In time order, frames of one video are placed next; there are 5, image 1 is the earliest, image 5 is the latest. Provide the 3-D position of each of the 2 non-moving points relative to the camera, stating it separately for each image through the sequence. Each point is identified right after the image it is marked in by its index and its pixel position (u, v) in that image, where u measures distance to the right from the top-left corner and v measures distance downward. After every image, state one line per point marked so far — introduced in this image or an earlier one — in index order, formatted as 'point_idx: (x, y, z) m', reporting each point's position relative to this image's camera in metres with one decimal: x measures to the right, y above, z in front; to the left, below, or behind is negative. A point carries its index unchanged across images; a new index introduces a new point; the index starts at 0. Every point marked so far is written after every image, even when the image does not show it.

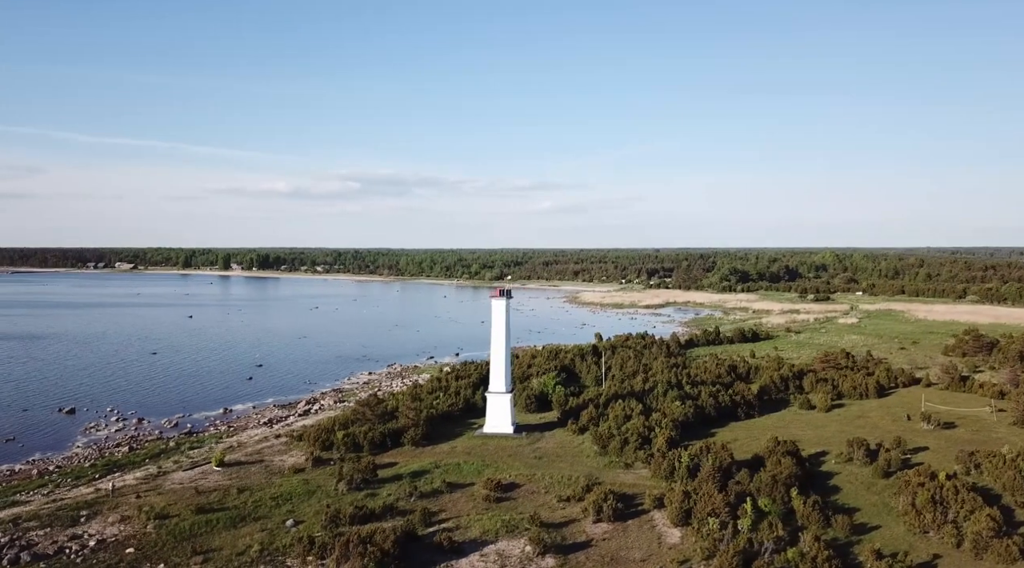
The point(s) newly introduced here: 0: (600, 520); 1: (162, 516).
0: (+2.1, -5.6, +18.7) m
1: (-8.2, -5.5, +18.5) m
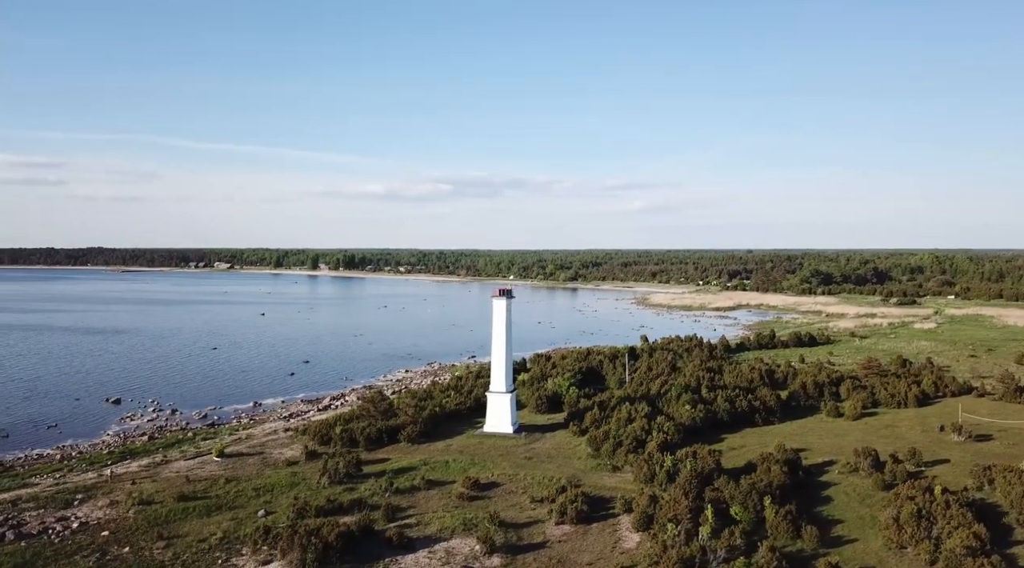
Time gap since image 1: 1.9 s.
0: (+1.2, -5.6, +18.6) m
1: (-9.1, -5.4, +19.5) m
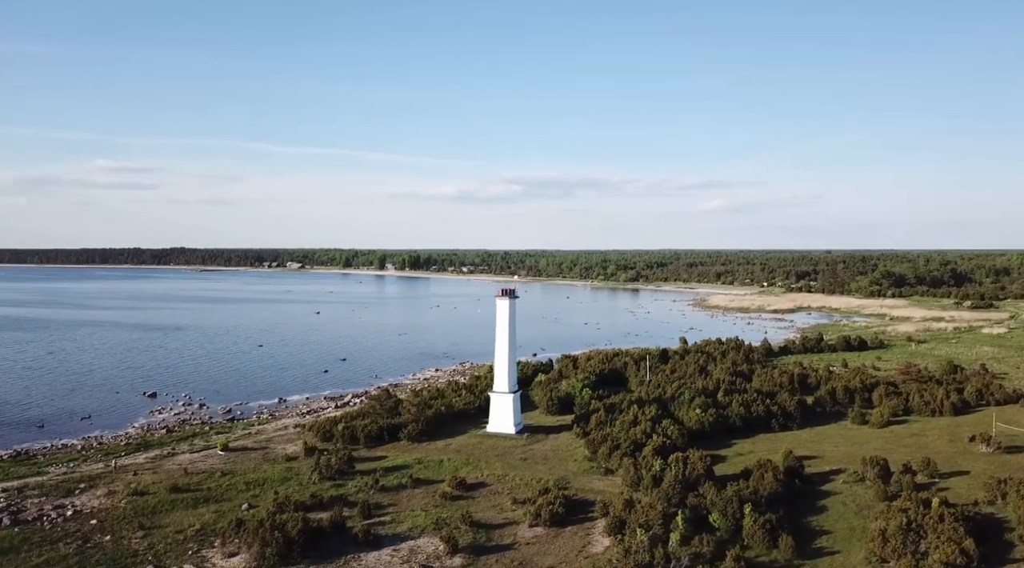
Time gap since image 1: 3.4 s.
0: (+0.6, -5.6, +18.4) m
1: (-9.6, -5.4, +20.2) m
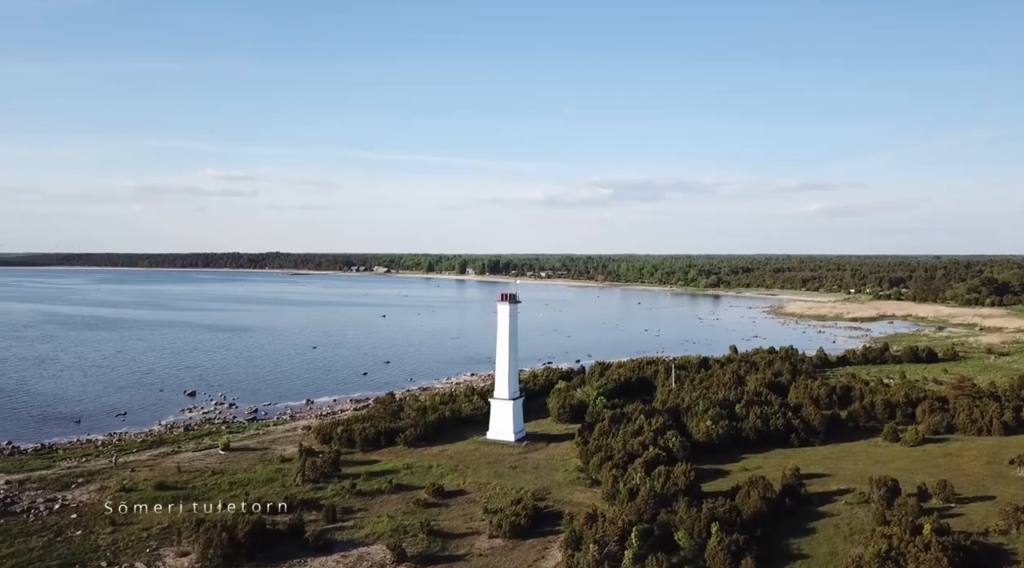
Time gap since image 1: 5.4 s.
0: (-0.4, -5.7, +18.0) m
1: (-10.2, -5.5, +20.9) m
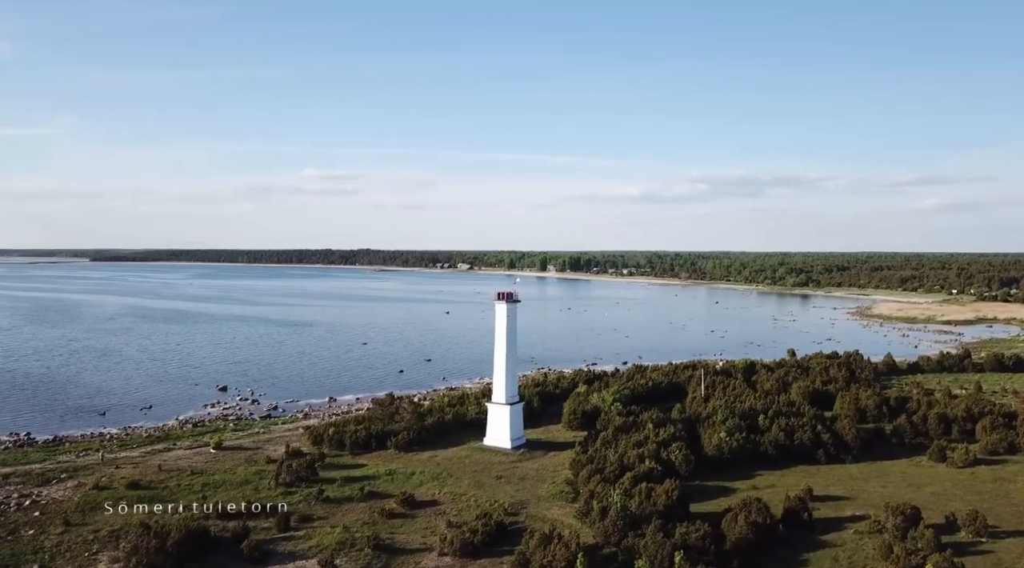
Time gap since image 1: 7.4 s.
0: (-1.4, -5.7, +16.7) m
1: (-10.9, -5.3, +20.7) m
